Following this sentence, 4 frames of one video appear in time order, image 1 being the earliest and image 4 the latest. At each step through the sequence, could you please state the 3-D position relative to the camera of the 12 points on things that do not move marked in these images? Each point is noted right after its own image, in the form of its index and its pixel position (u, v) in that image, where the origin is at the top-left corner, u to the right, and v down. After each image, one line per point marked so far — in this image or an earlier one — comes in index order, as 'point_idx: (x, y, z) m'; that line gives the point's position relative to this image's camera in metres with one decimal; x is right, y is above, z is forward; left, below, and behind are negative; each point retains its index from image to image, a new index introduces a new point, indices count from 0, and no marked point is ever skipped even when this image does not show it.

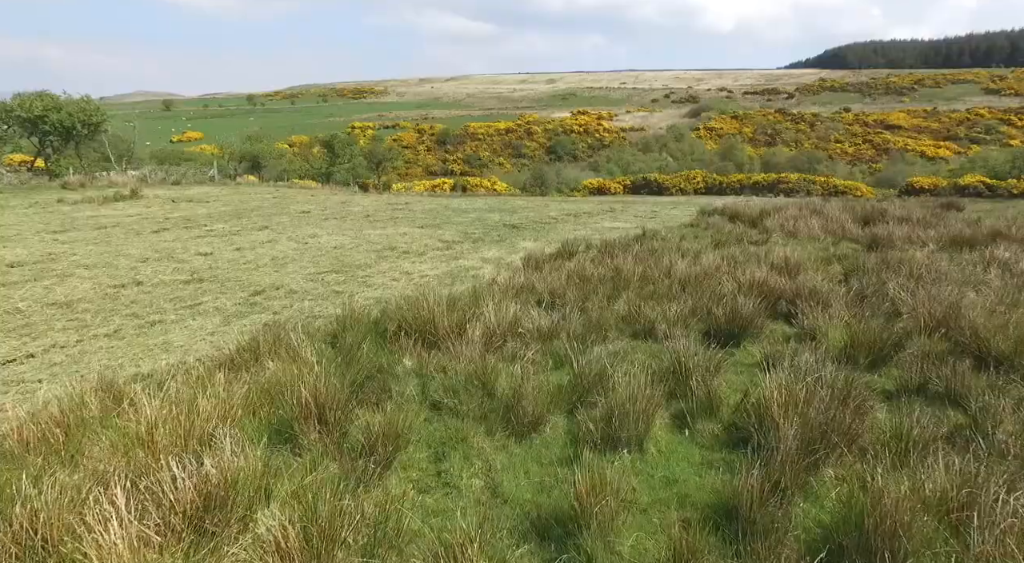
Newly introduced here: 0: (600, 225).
0: (+1.7, +1.0, +14.0) m
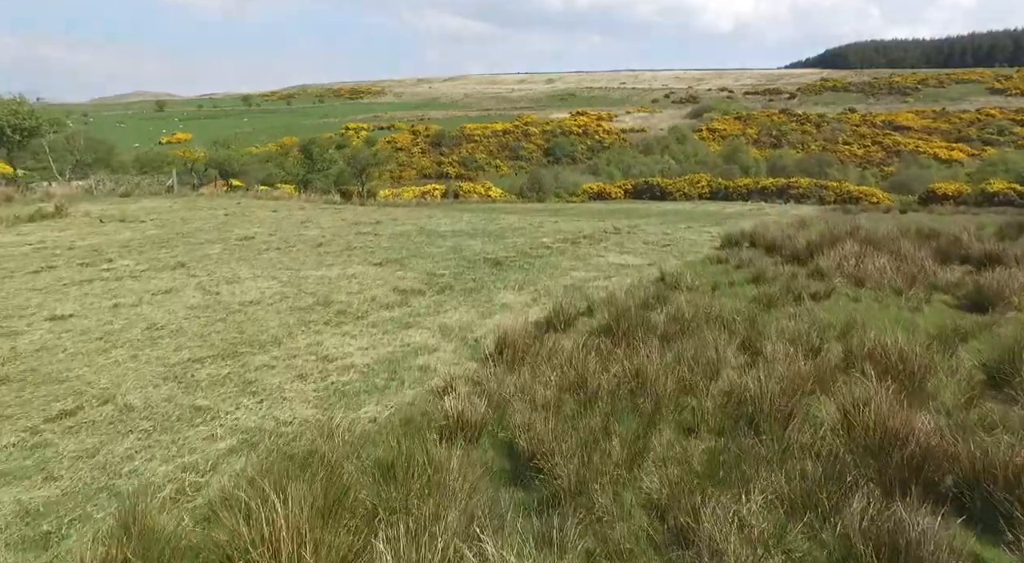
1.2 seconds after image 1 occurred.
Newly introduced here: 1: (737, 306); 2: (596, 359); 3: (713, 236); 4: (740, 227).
0: (+1.4, +0.3, +11.1) m
1: (+2.3, -0.3, +7.6) m
2: (+0.6, -0.6, +5.5) m
3: (+3.9, +0.9, +14.7) m
4: (+4.9, +1.1, +16.3) m
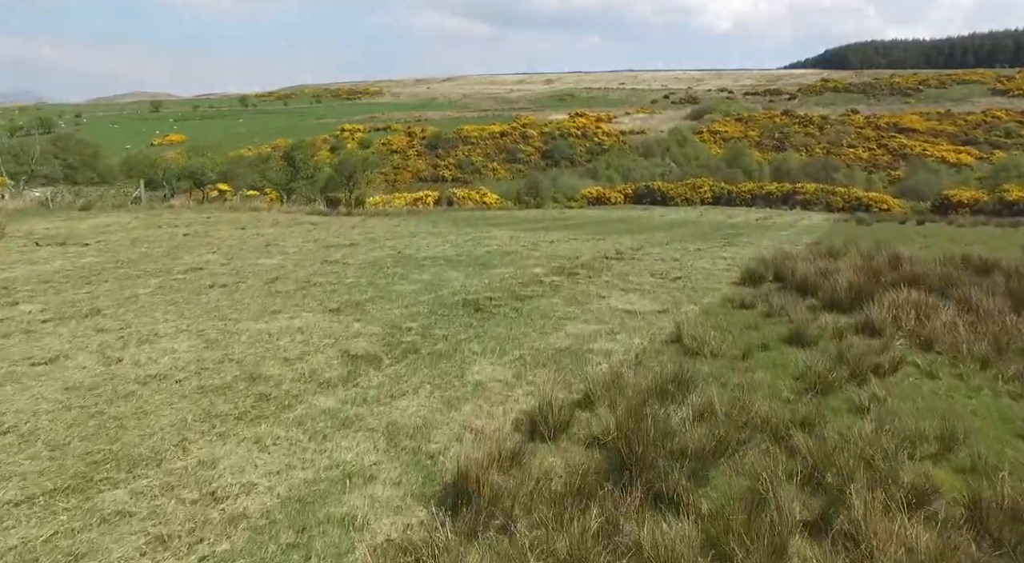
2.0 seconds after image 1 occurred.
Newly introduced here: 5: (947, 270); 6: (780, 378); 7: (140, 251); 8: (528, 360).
0: (+1.2, -0.3, +9.3) m
1: (+2.1, -0.9, +5.7) m
2: (+0.4, -1.1, +3.6) m
3: (+3.7, +0.3, +12.9) m
4: (+4.7, +0.5, +14.5) m
5: (+6.2, +0.2, +10.7) m
6: (+2.3, -0.8, +6.4) m
7: (-6.9, +0.6, +13.9) m
8: (+0.1, -0.7, +6.9) m
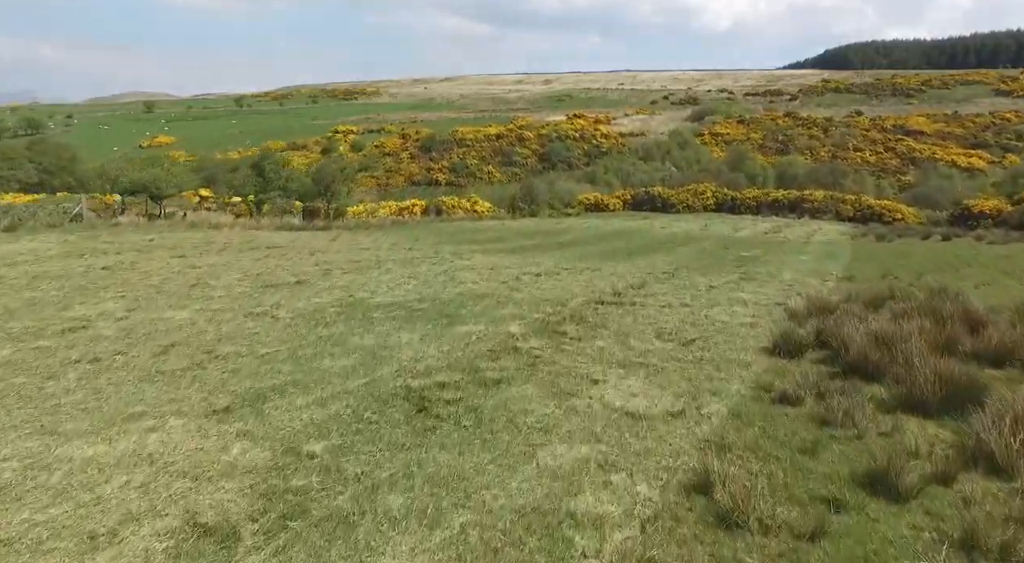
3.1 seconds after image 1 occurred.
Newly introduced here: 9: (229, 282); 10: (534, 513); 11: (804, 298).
0: (+0.8, -1.1, +6.7) m
1: (+1.7, -1.6, +3.2) m
2: (0.0, -1.9, +1.1) m
3: (+3.3, -0.5, +10.3) m
4: (+4.3, -0.2, +12.0) m
5: (+5.8, -0.6, +8.2) m
6: (+1.9, -1.6, +3.8) m
7: (-7.2, -0.2, +11.3) m
8: (-0.2, -1.5, +4.4) m
9: (-4.9, 0.0, +13.1) m
10: (+0.1, -1.4, +4.7) m
11: (+4.6, -0.2, +11.7) m
